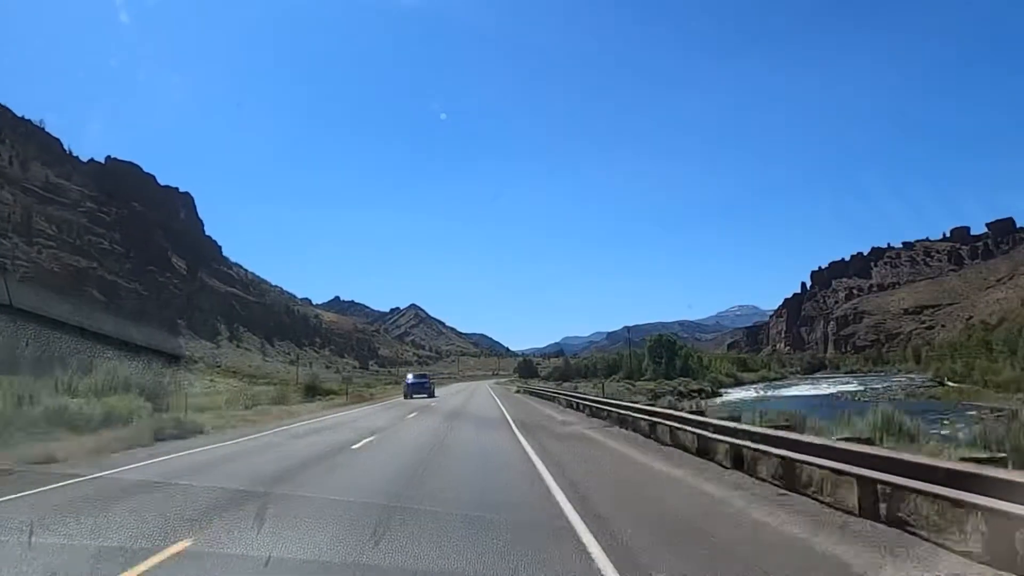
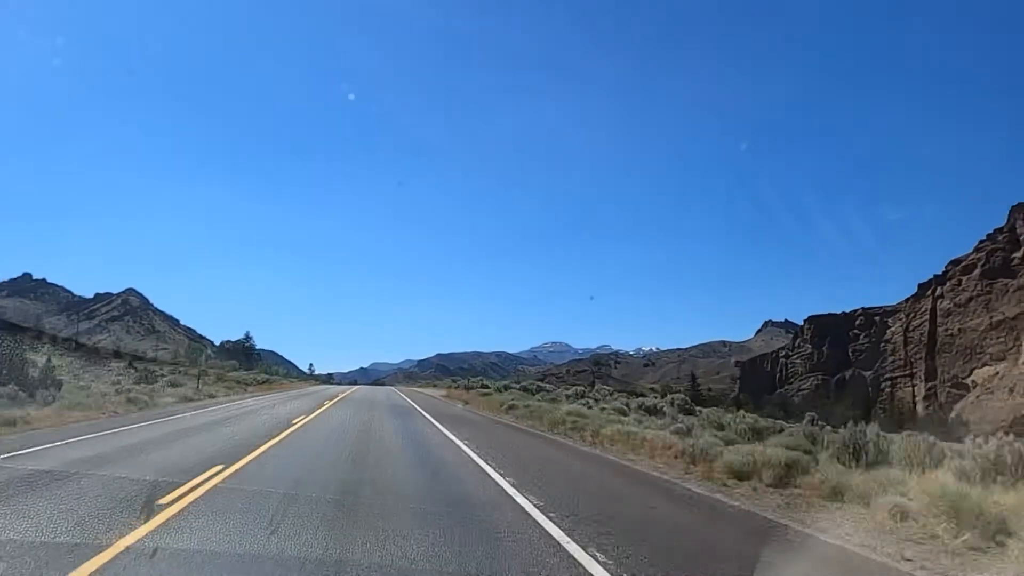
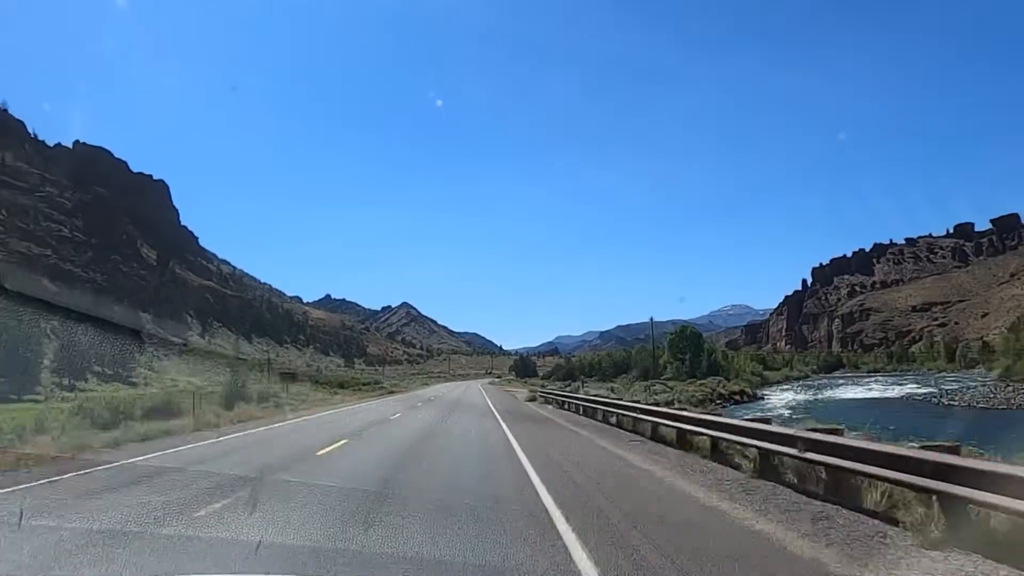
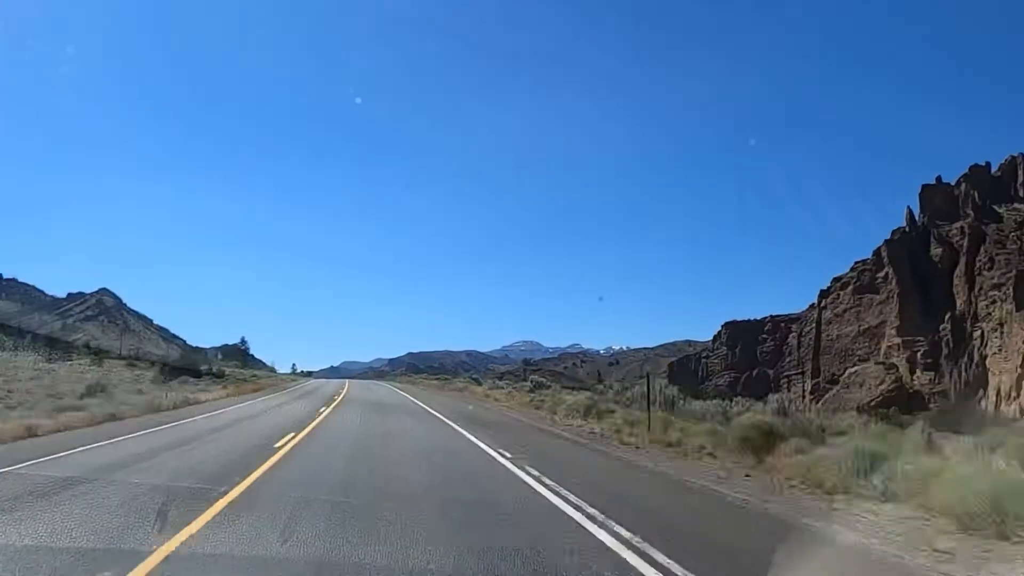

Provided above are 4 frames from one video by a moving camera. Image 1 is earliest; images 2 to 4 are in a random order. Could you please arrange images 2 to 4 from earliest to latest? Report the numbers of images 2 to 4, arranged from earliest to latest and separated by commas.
3, 4, 2
